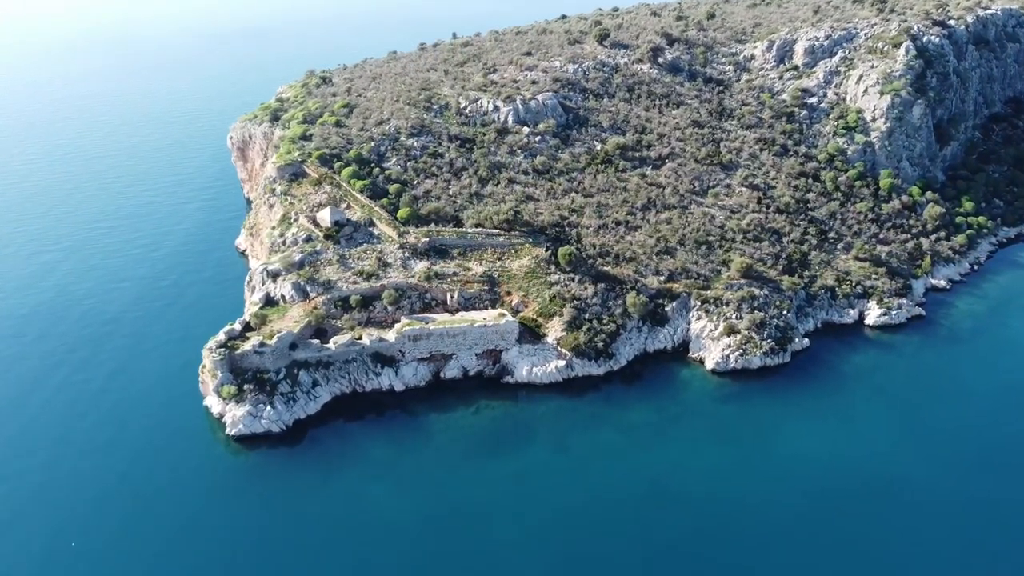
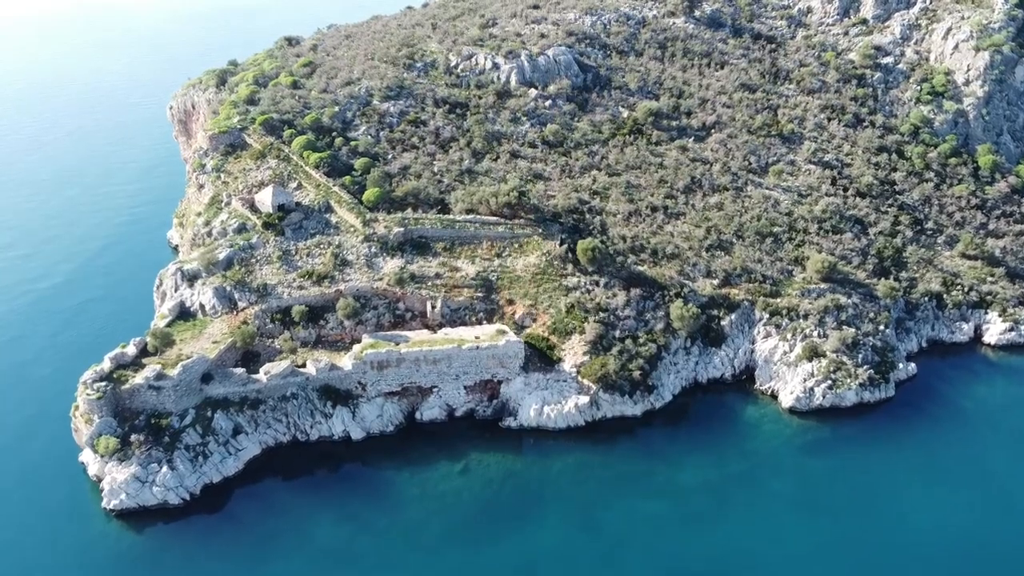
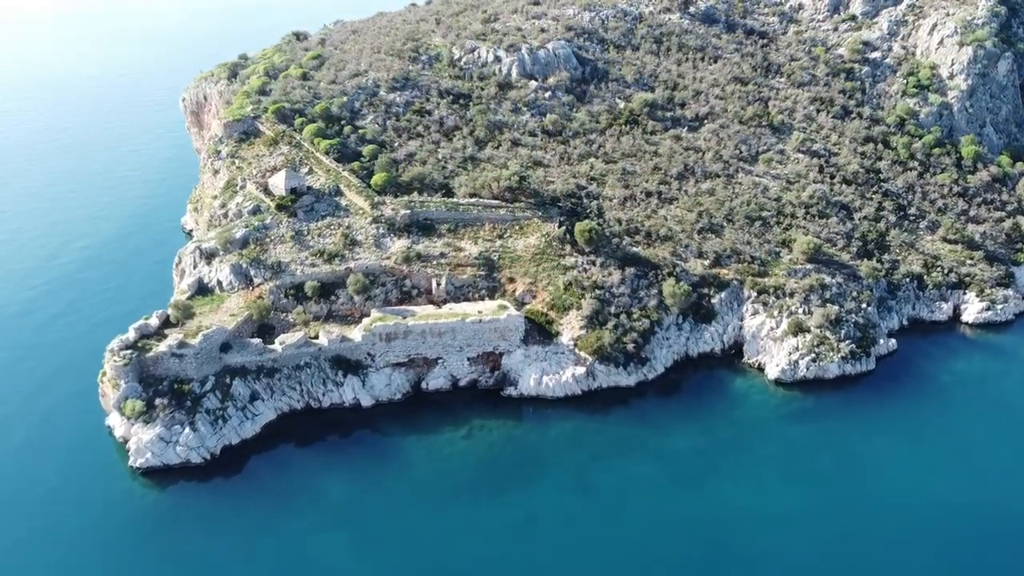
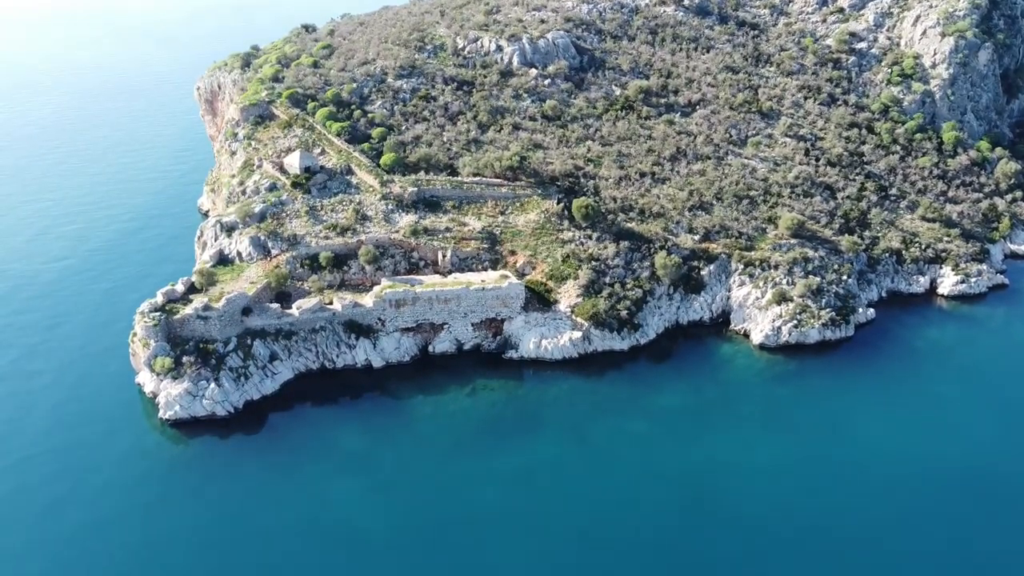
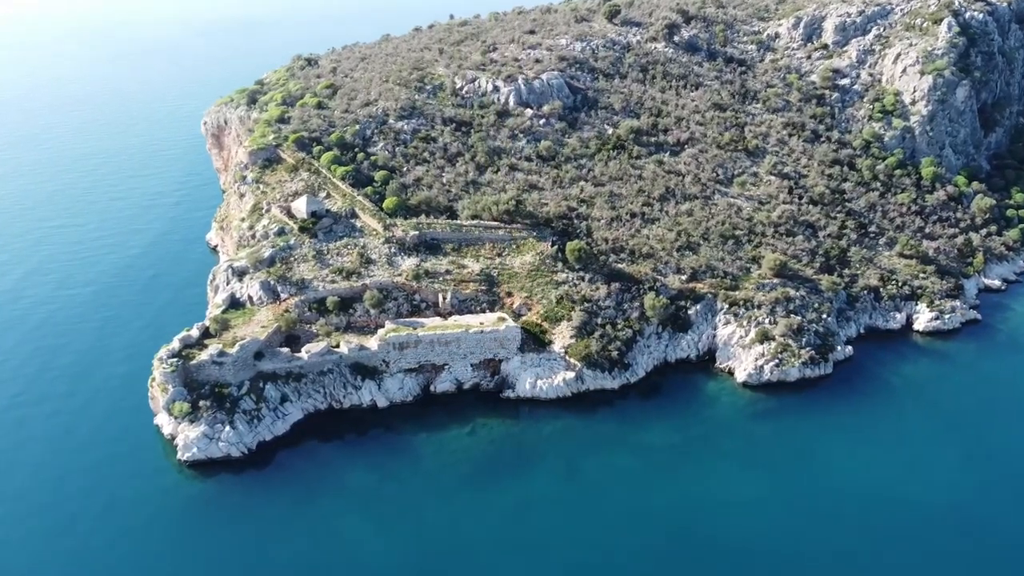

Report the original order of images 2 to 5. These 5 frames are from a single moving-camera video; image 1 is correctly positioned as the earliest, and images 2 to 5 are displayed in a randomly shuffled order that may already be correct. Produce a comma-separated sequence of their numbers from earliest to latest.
5, 4, 3, 2
